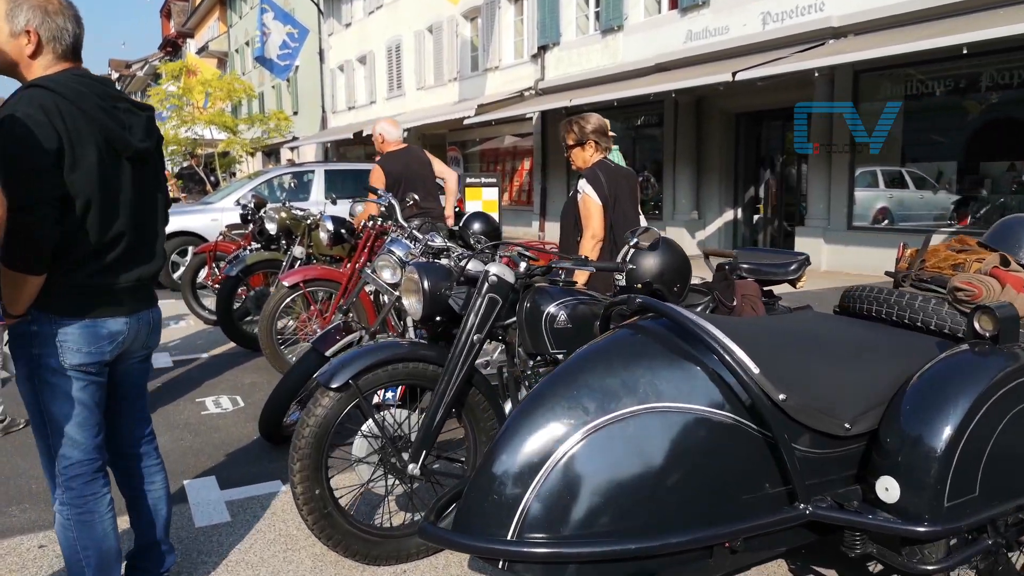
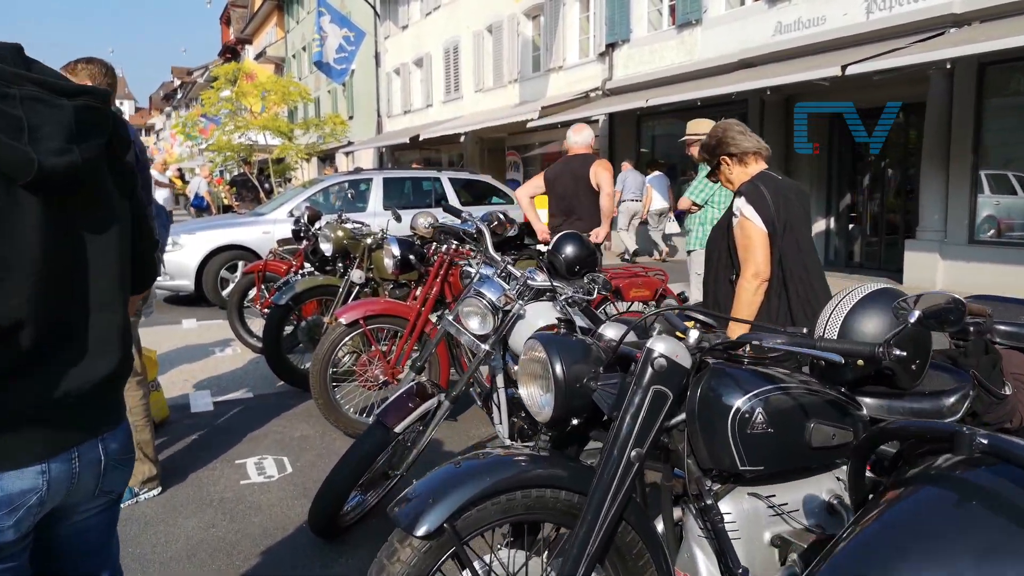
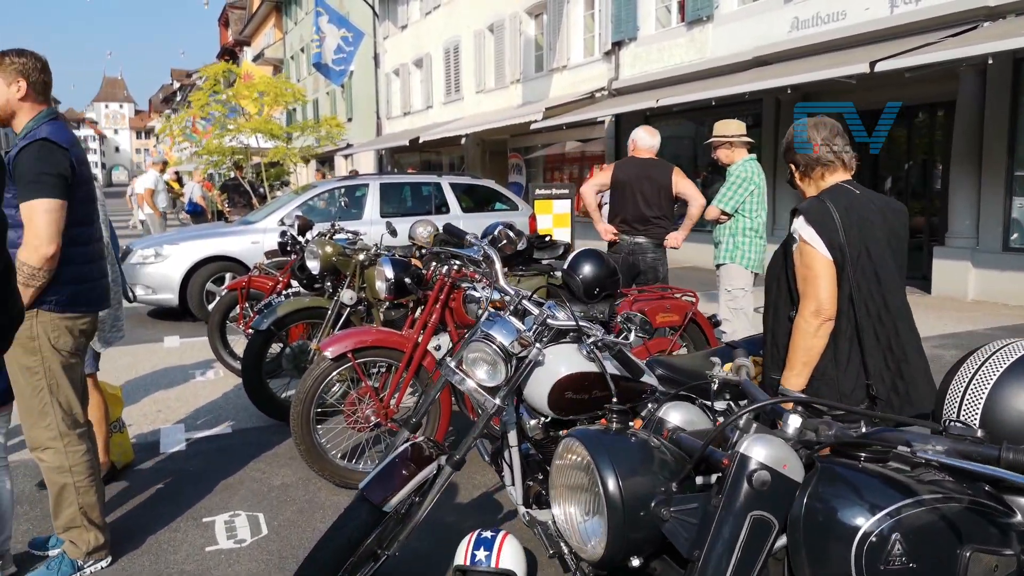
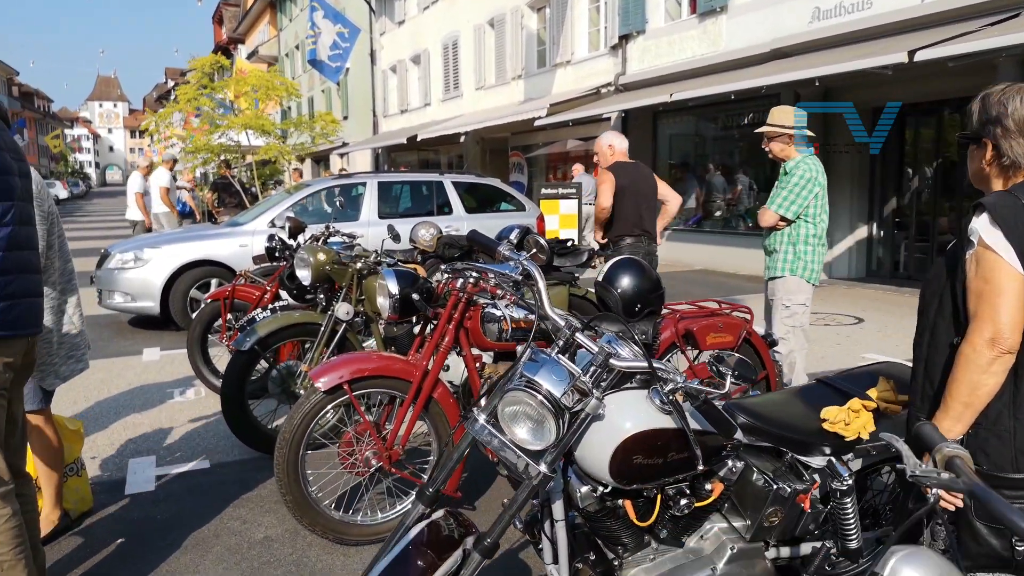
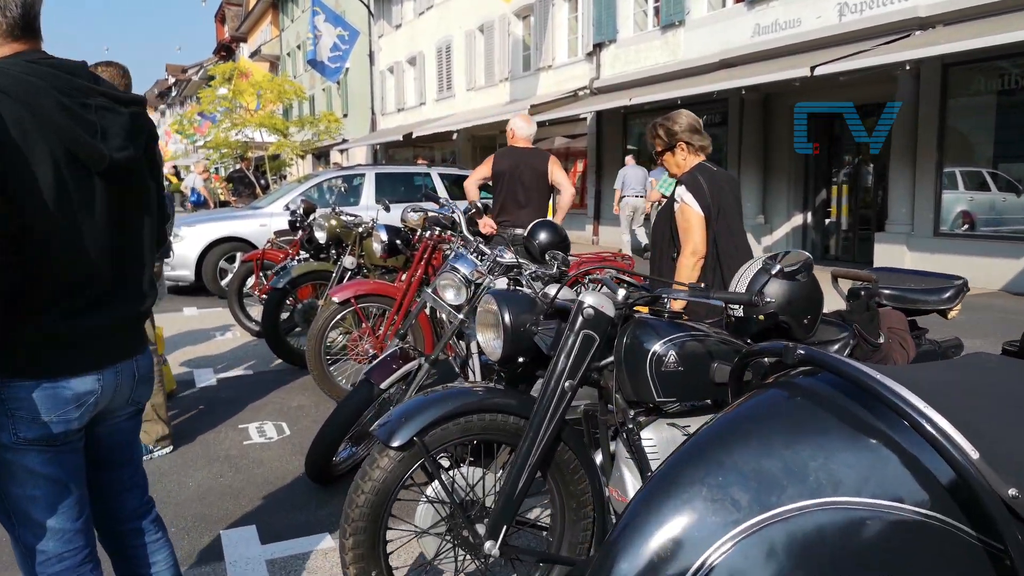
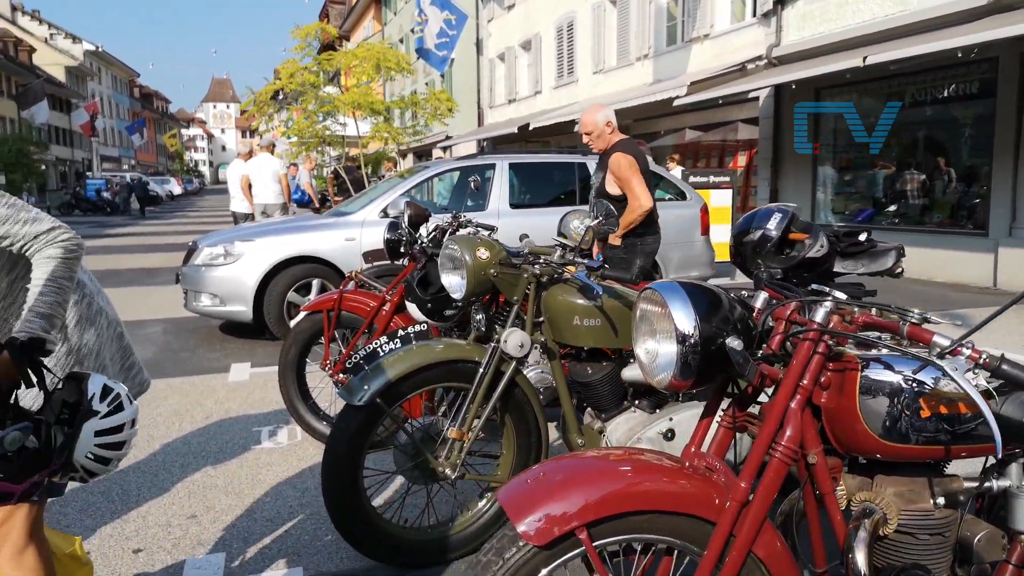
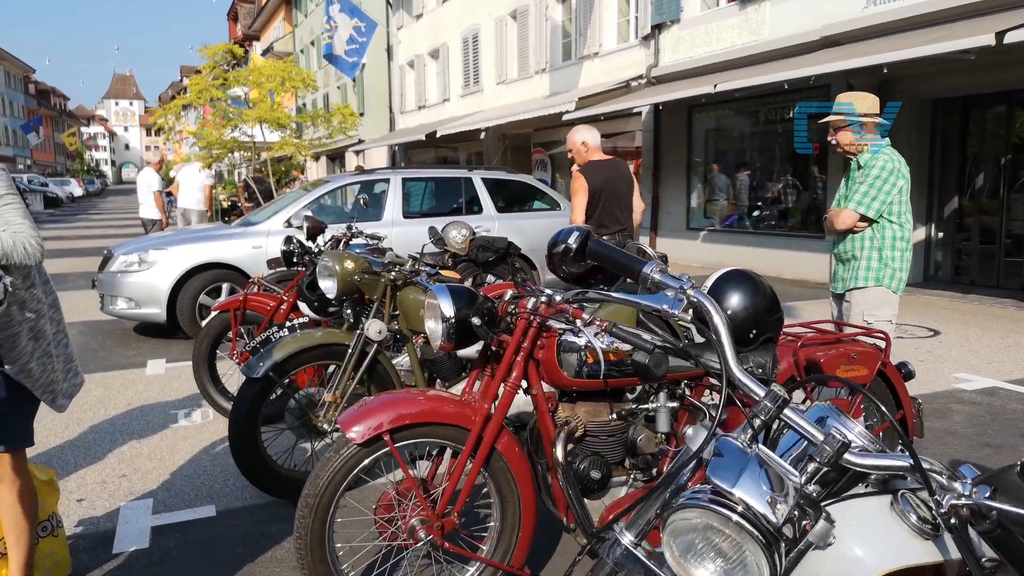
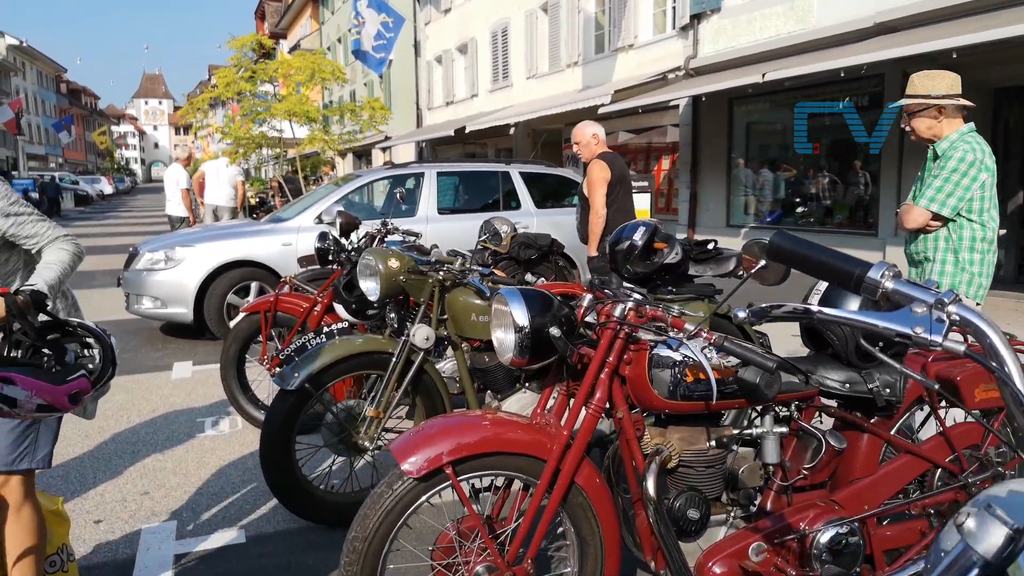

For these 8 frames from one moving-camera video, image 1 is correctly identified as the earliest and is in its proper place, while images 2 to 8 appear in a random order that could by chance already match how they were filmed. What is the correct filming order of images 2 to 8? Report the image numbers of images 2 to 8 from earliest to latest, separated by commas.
5, 2, 3, 4, 7, 8, 6
